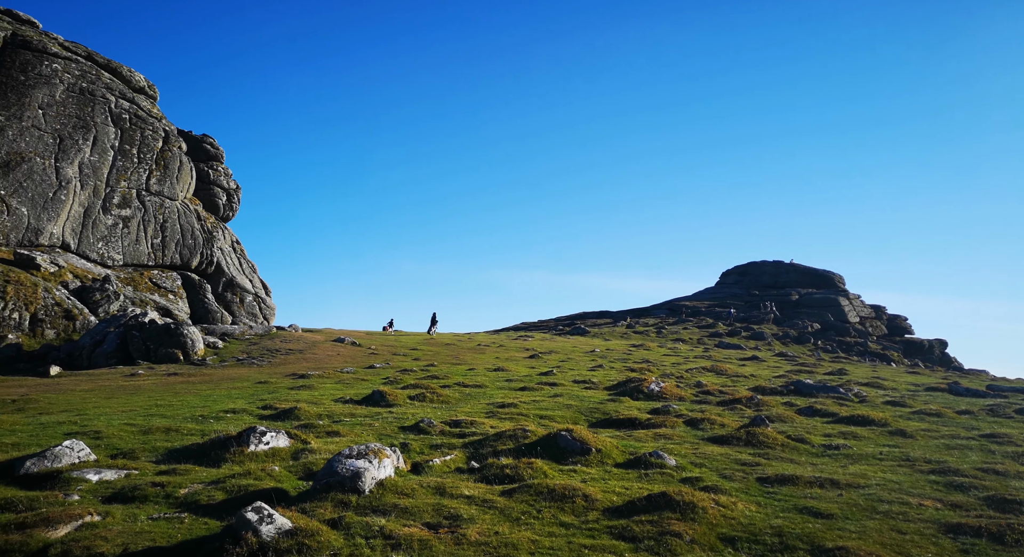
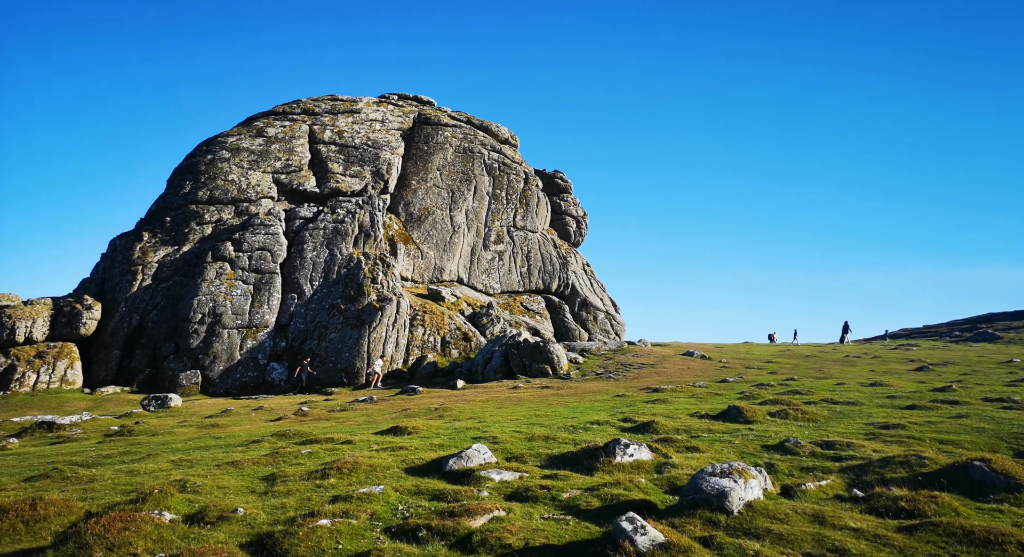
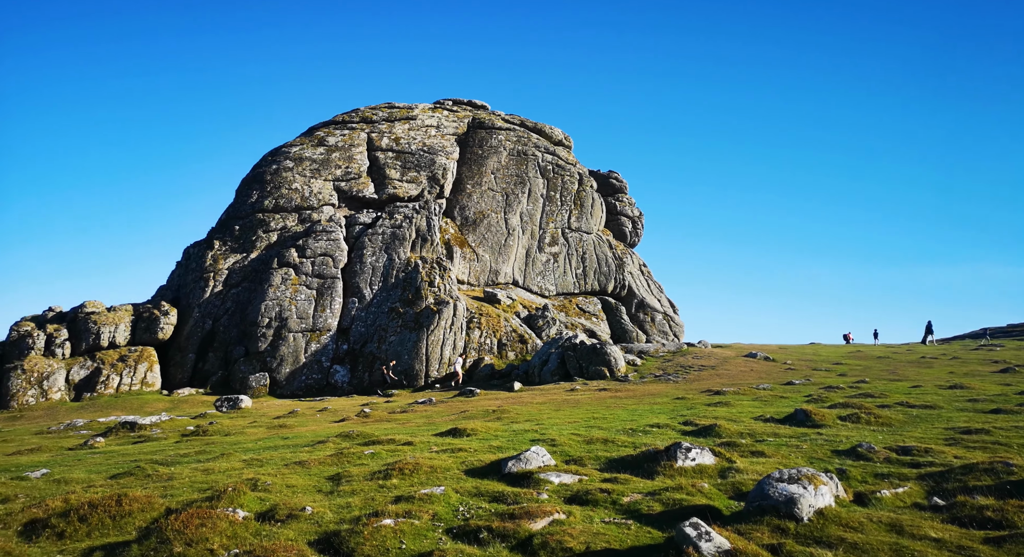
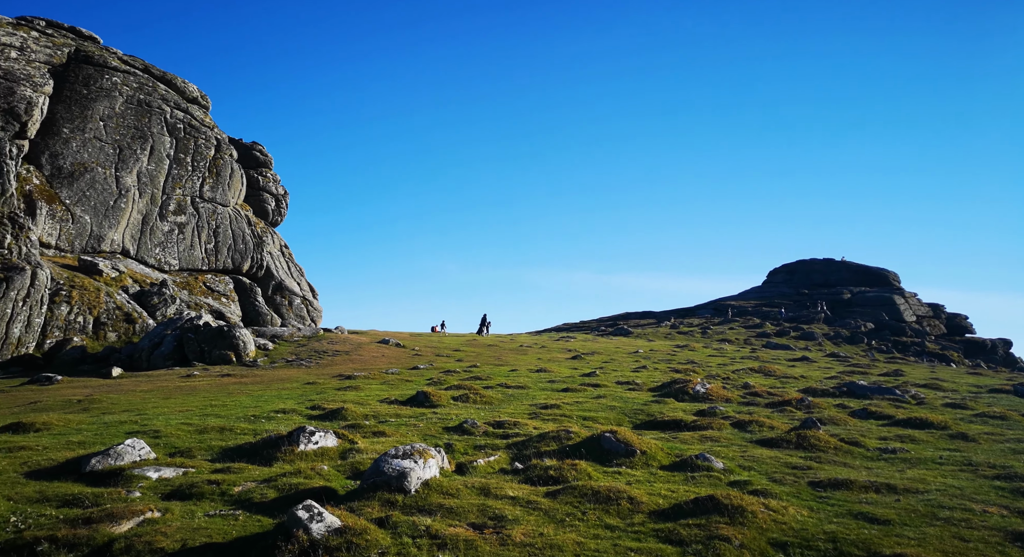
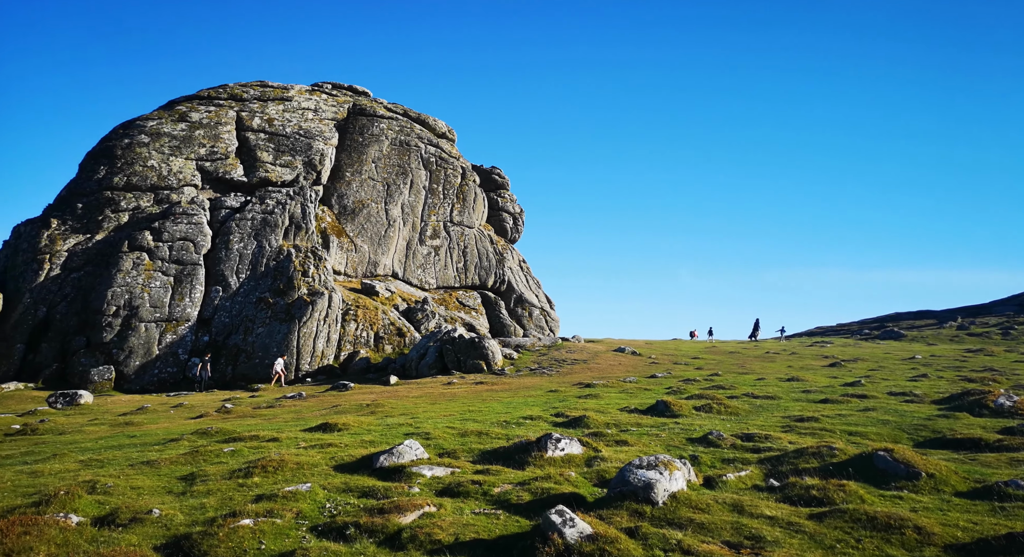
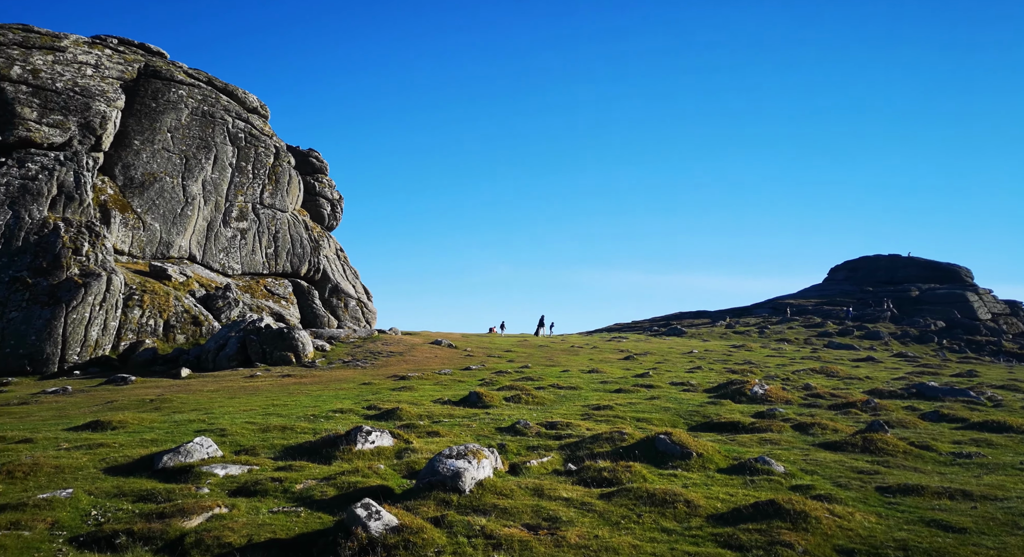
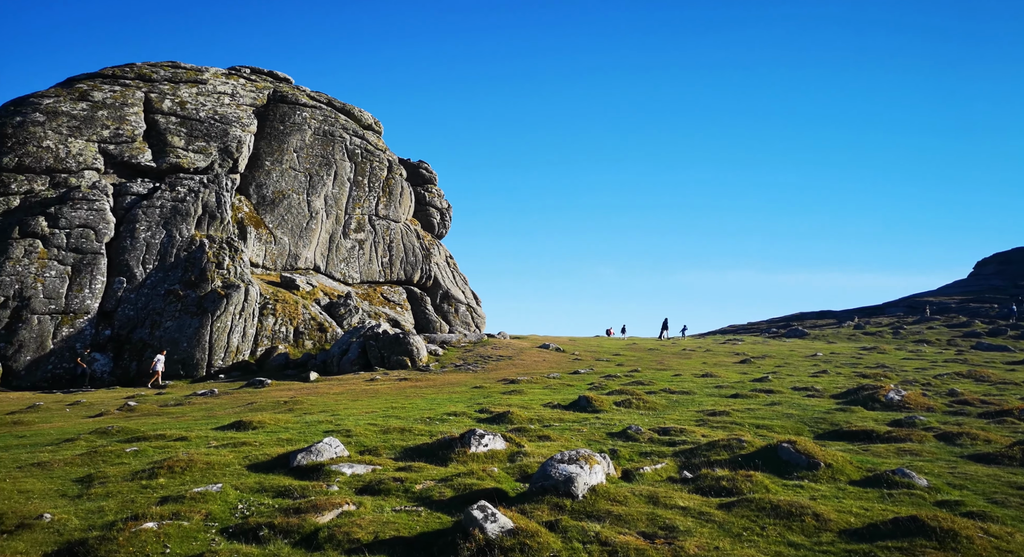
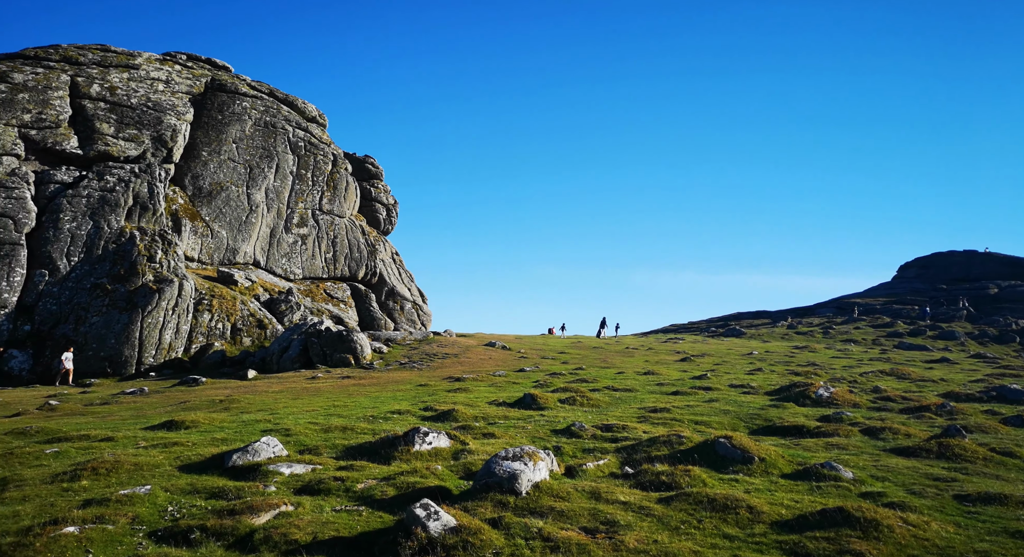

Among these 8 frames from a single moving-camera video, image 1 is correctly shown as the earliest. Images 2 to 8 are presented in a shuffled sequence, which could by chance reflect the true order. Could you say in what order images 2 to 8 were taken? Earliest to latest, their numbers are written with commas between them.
4, 6, 8, 7, 5, 2, 3
